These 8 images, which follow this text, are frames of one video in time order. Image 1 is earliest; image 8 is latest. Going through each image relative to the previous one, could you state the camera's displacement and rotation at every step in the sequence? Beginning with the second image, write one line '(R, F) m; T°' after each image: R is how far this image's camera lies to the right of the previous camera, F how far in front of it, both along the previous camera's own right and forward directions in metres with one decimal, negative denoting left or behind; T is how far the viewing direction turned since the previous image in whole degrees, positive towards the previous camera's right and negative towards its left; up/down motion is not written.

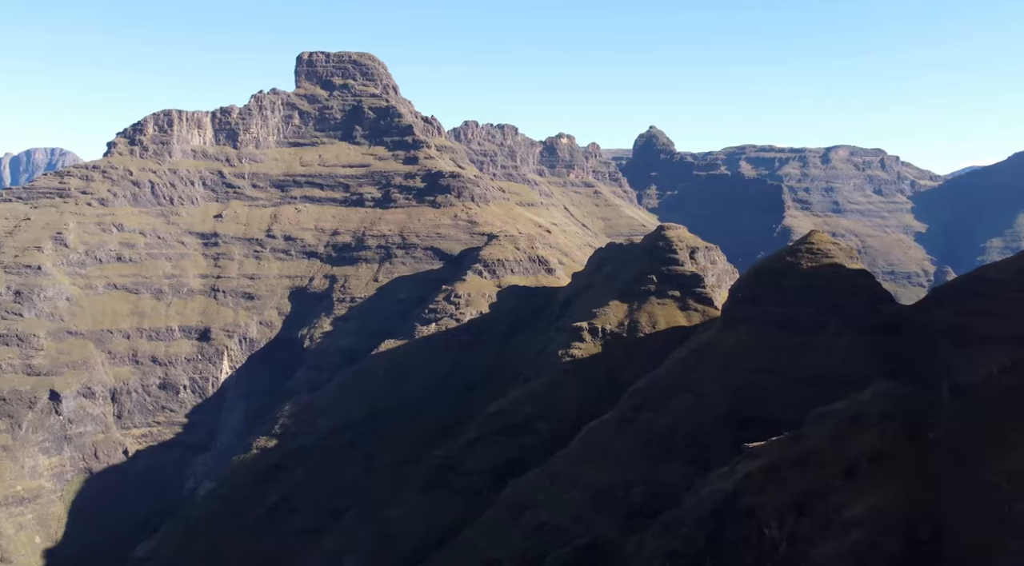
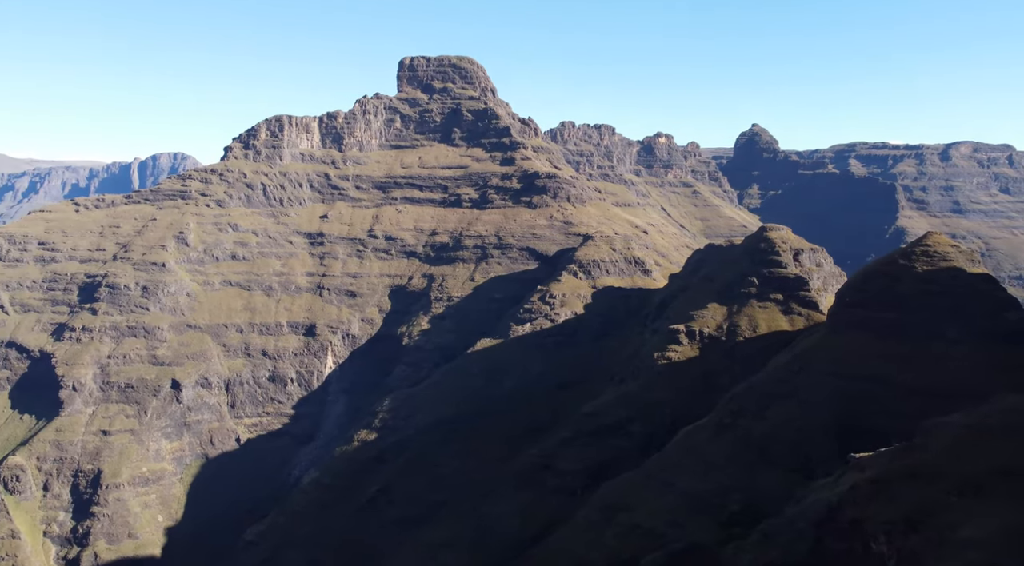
(0.0, -3.4) m; -6°
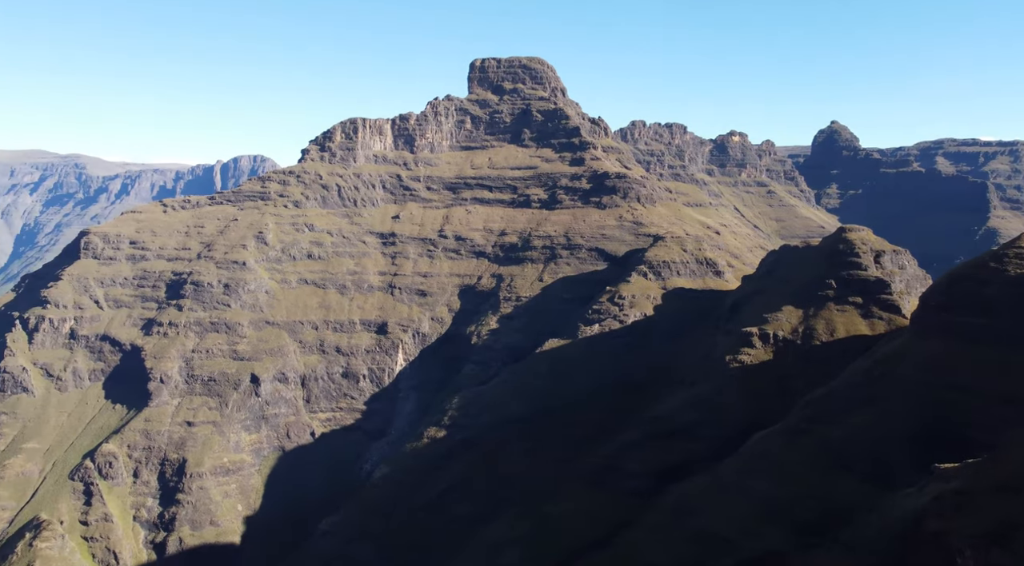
(0.0, -1.9) m; -5°
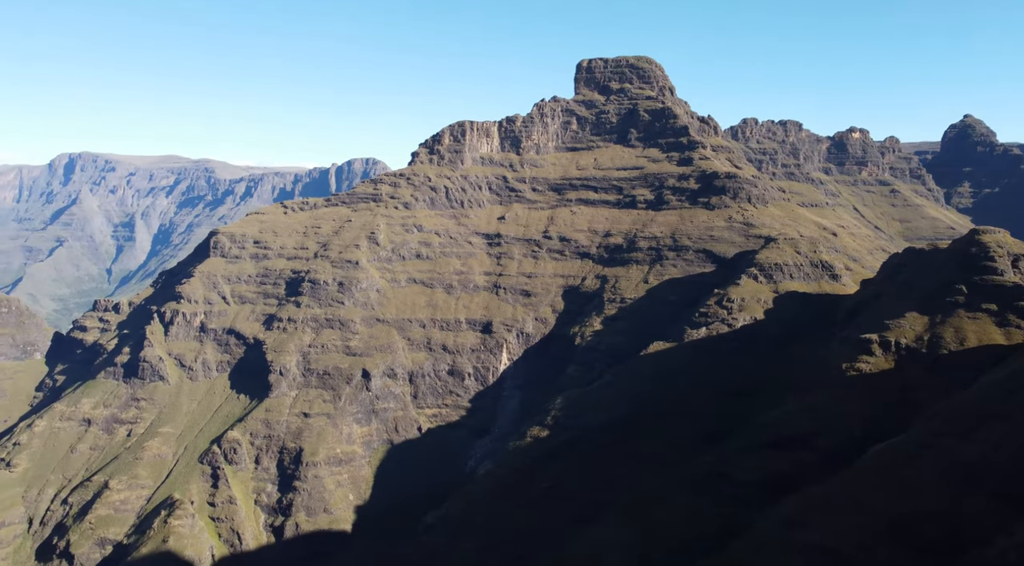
(0.0, -2.2) m; -7°
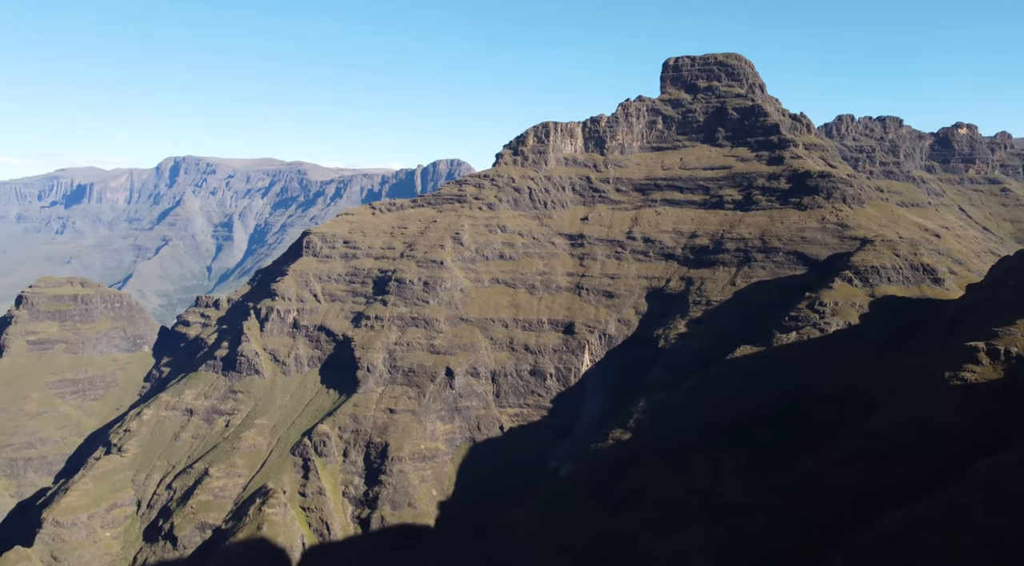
(-0.3, -1.0) m; -5°
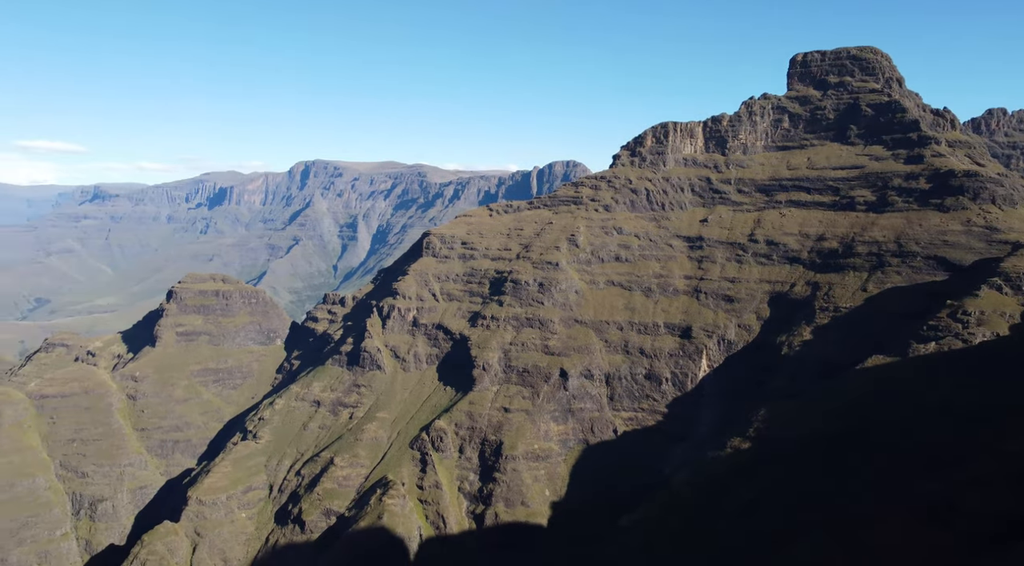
(+2.6, -0.4) m; -8°
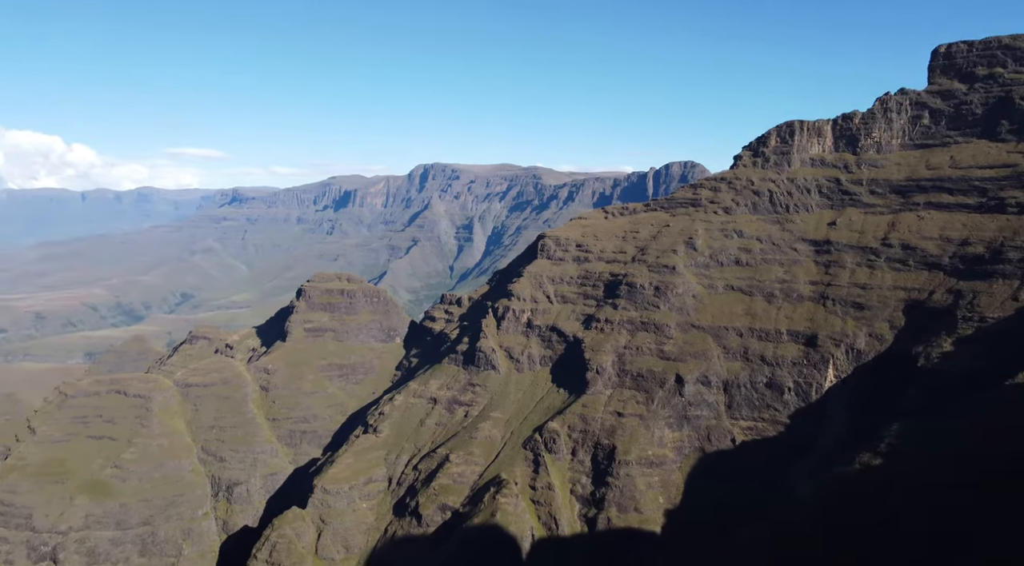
(+5.1, +1.3) m; -9°
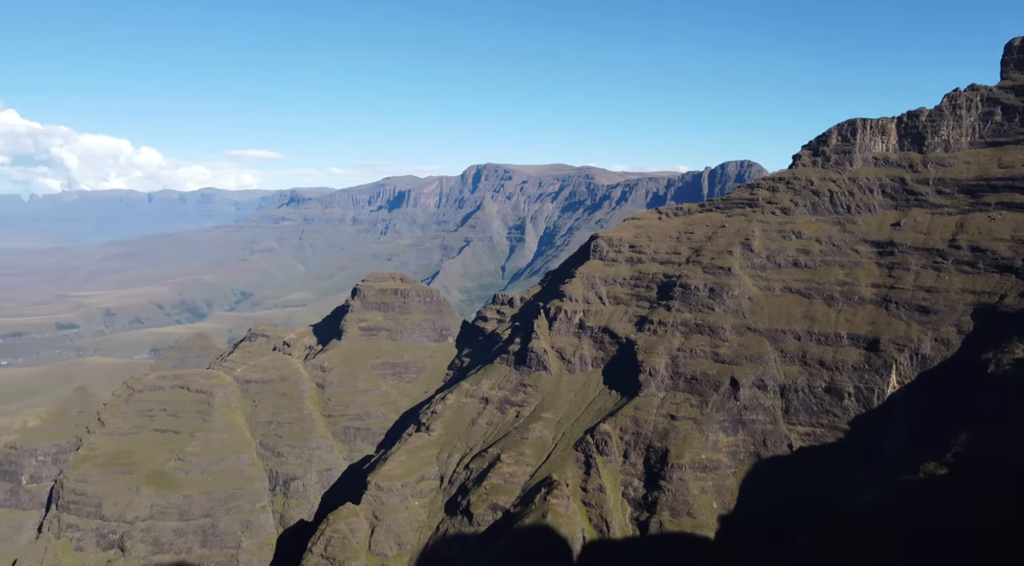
(+0.3, +1.1) m; -4°
